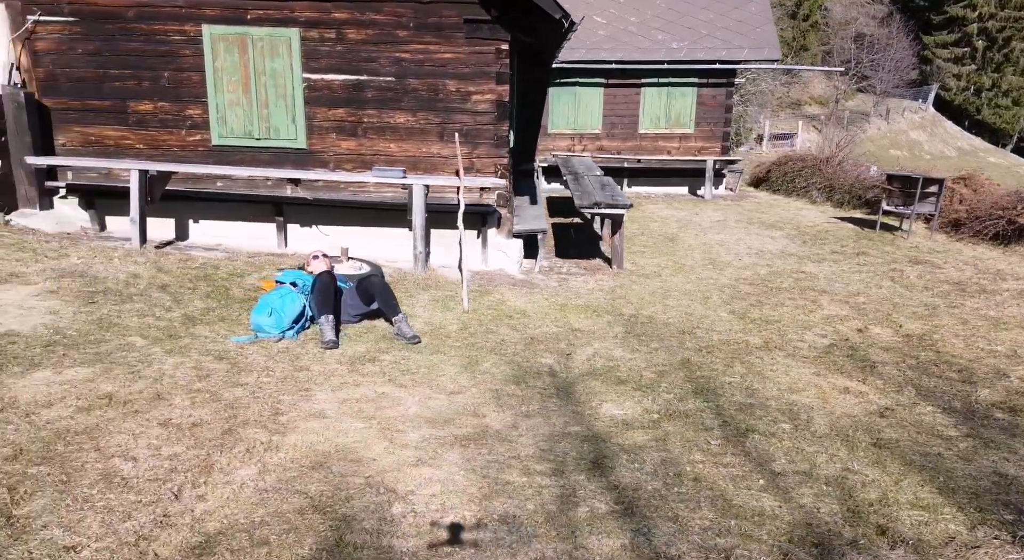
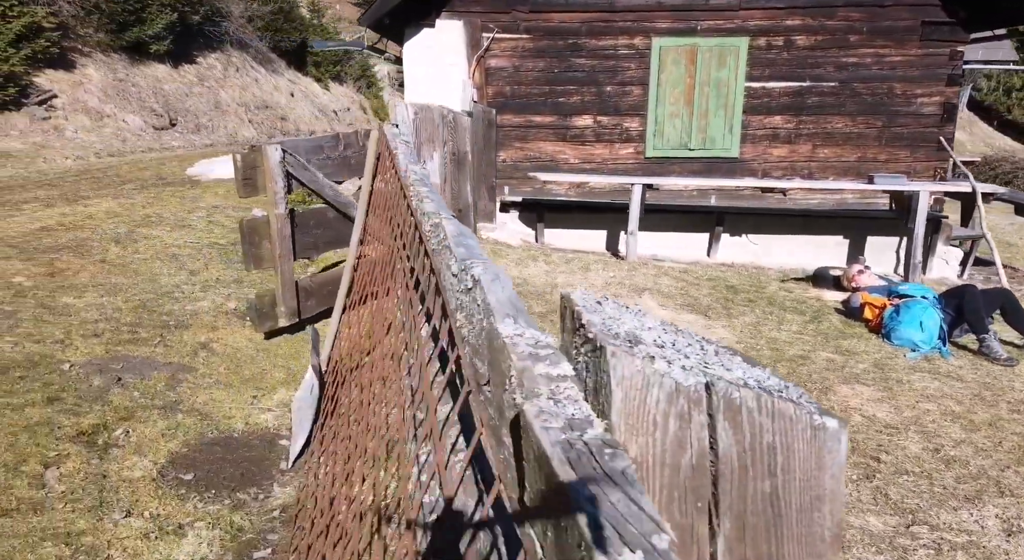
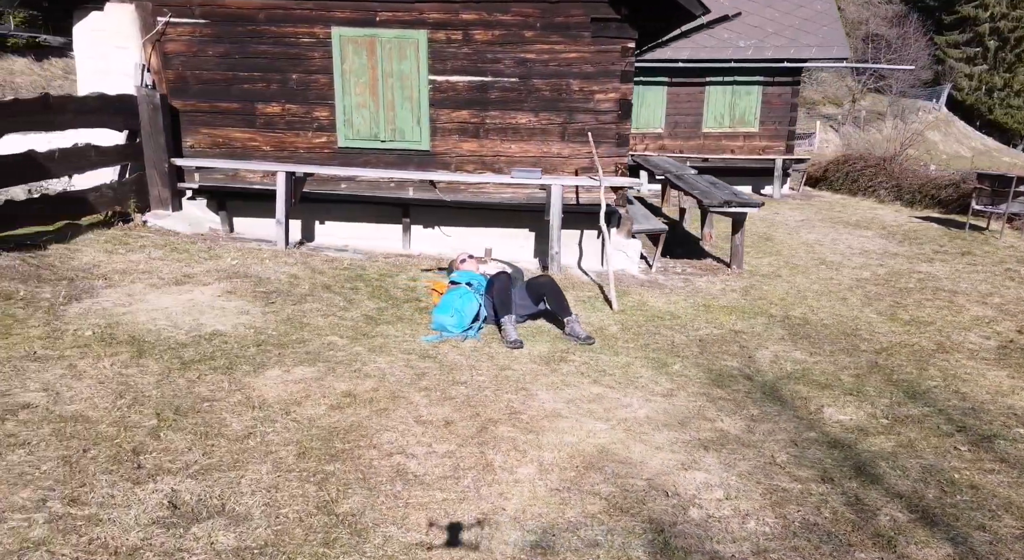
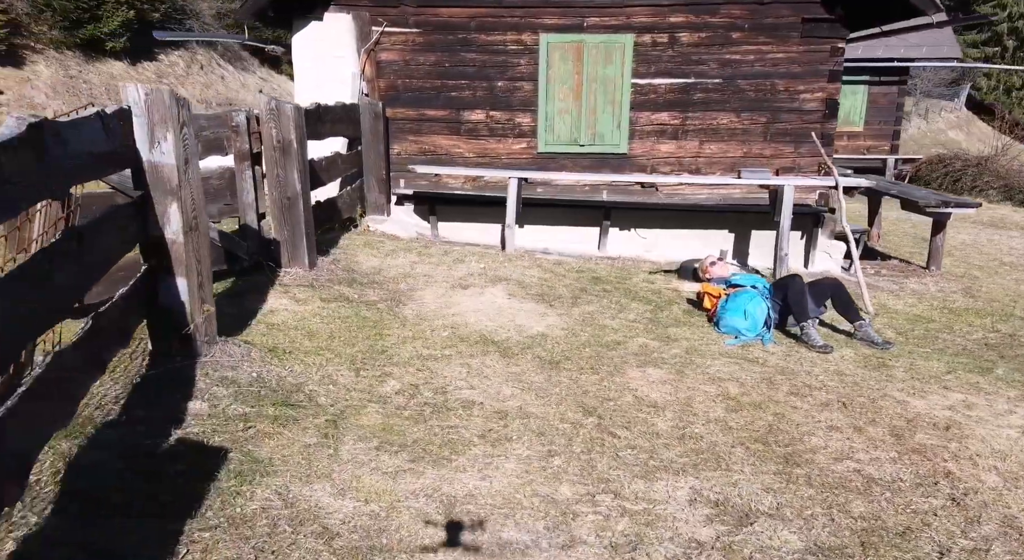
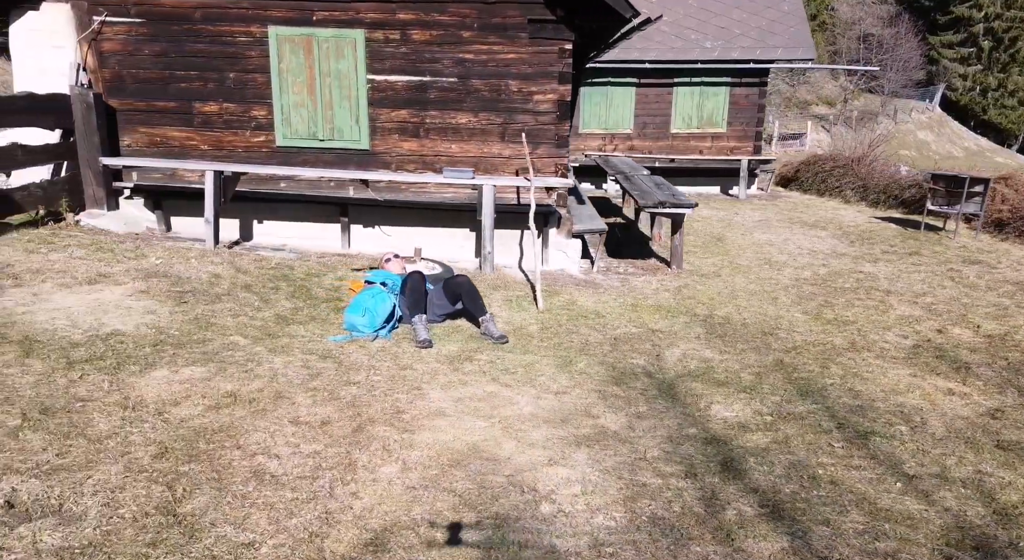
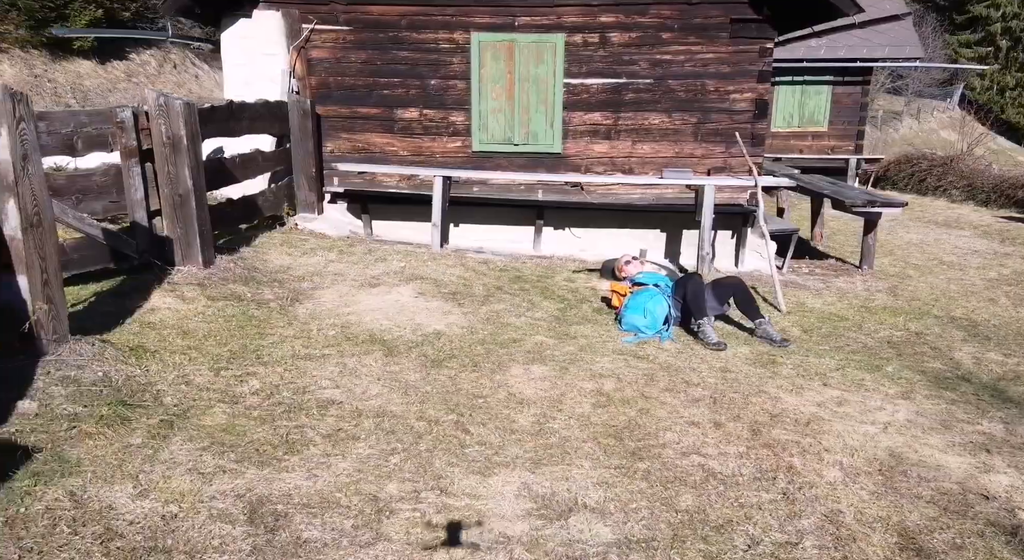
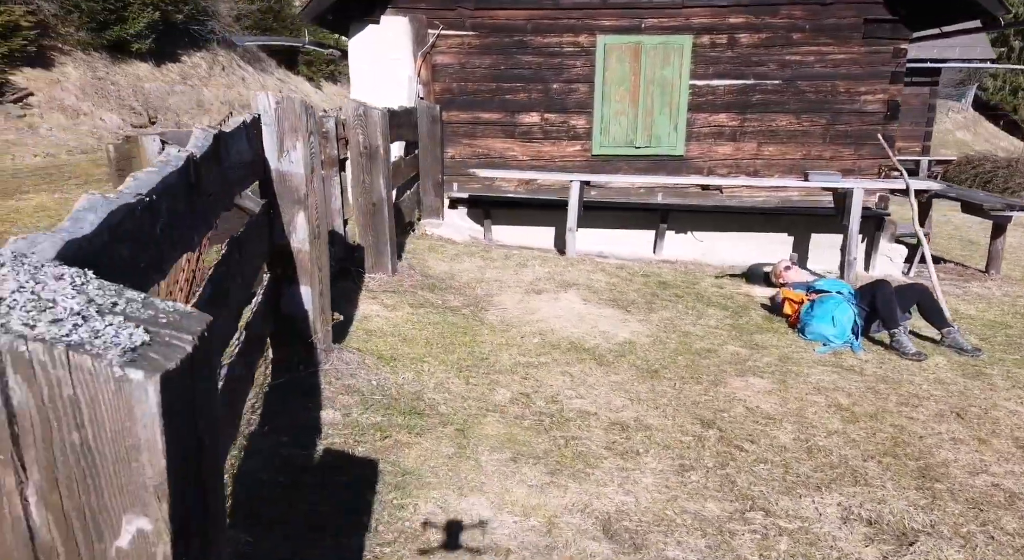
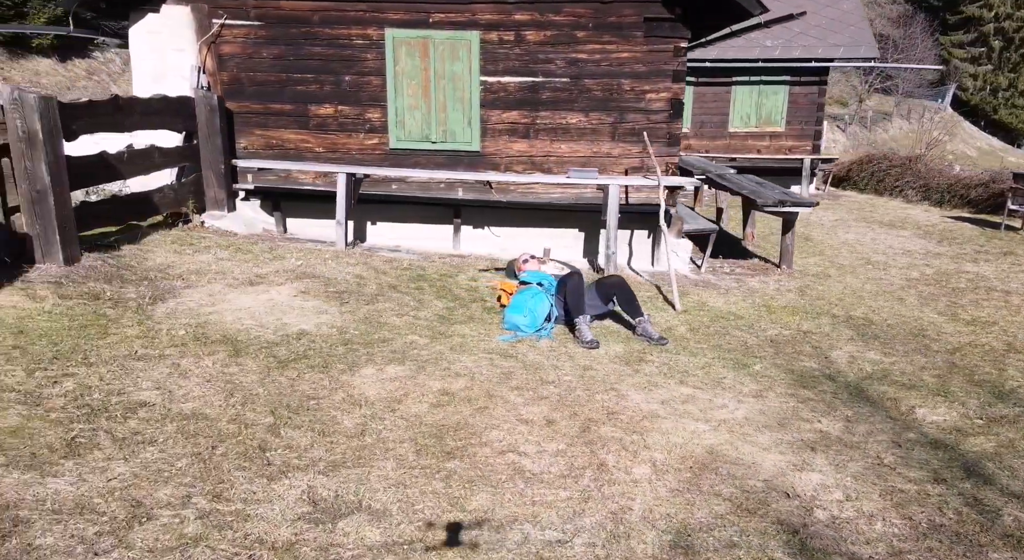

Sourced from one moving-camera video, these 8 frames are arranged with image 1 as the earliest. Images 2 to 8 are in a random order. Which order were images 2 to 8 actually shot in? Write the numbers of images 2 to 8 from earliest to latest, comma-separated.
5, 3, 8, 6, 4, 7, 2
